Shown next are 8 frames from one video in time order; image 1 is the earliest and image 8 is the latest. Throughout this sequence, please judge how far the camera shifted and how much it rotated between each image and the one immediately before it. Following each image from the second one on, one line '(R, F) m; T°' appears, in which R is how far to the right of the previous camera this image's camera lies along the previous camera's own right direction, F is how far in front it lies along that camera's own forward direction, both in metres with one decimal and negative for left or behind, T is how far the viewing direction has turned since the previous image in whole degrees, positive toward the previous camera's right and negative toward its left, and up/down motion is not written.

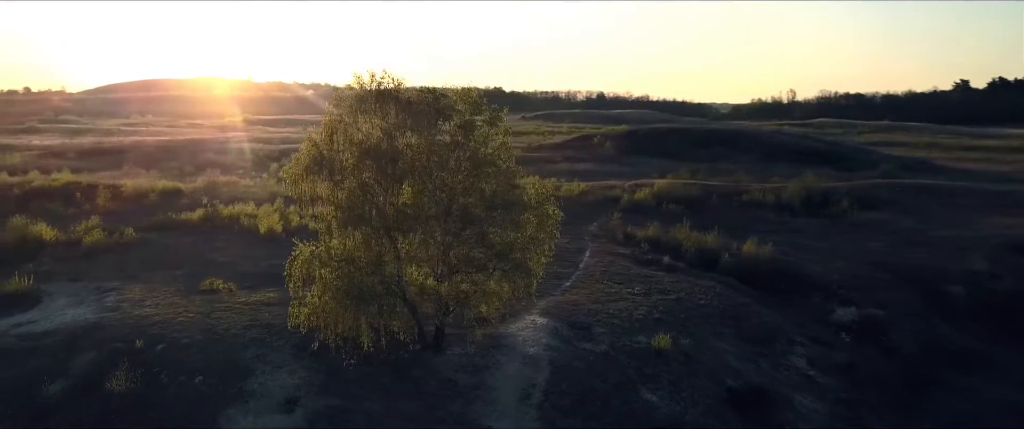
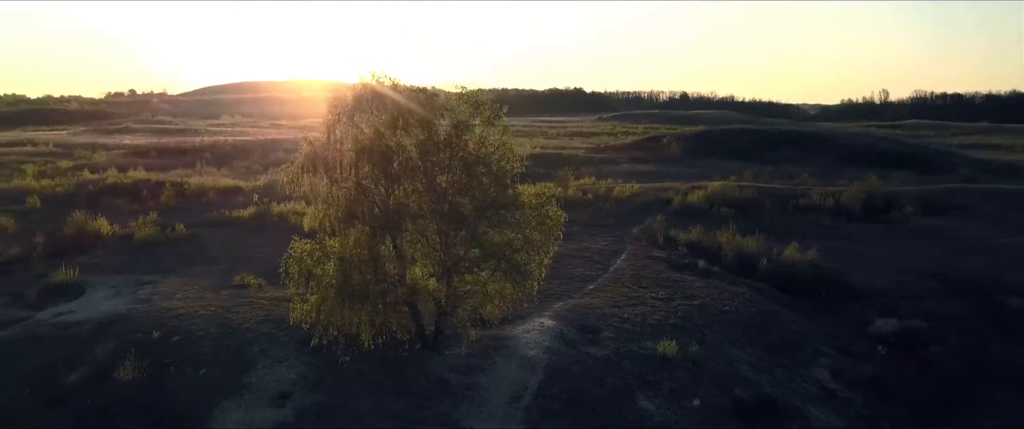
(+1.5, +0.2) m; -6°
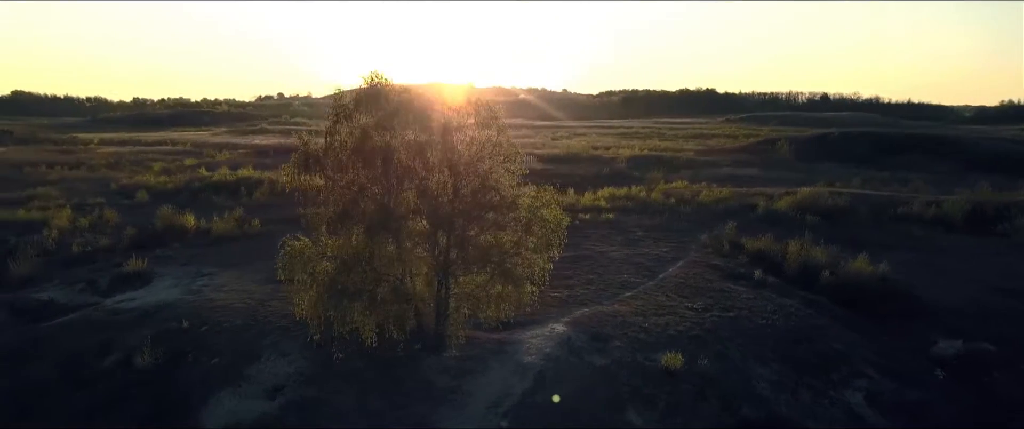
(+2.4, +0.4) m; -9°
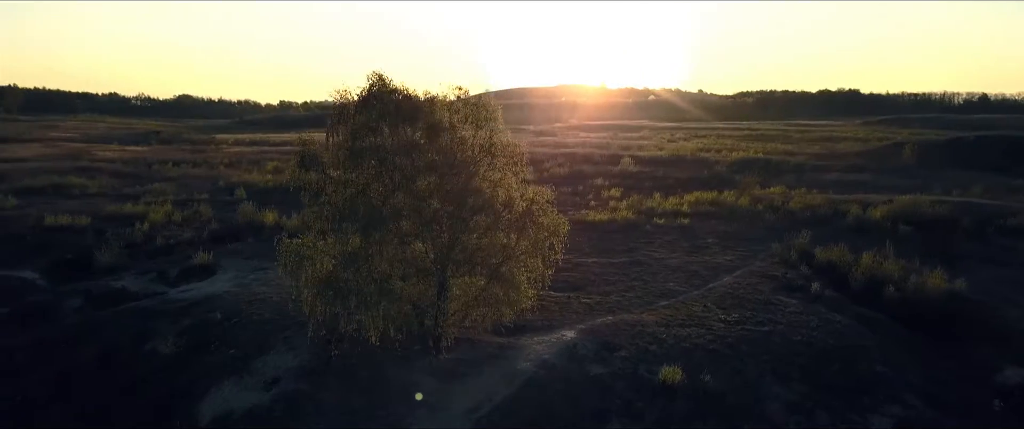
(+2.4, +0.4) m; -9°
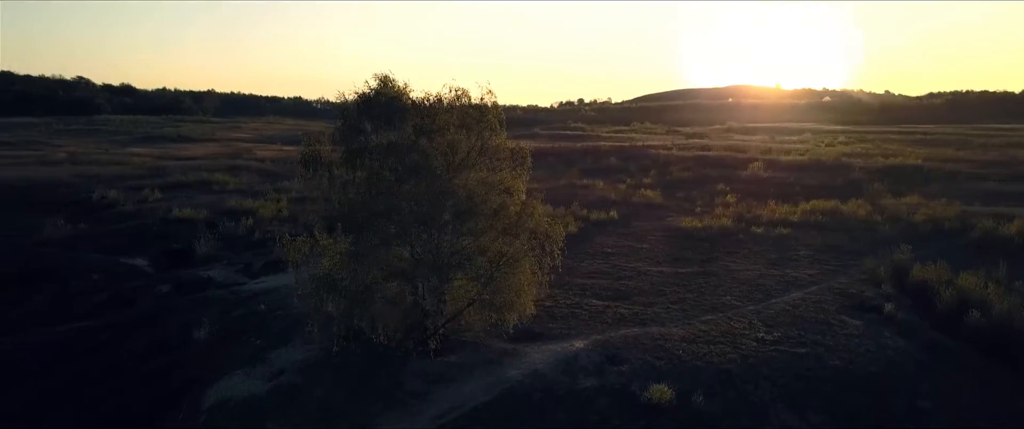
(+3.0, +0.6) m; -12°
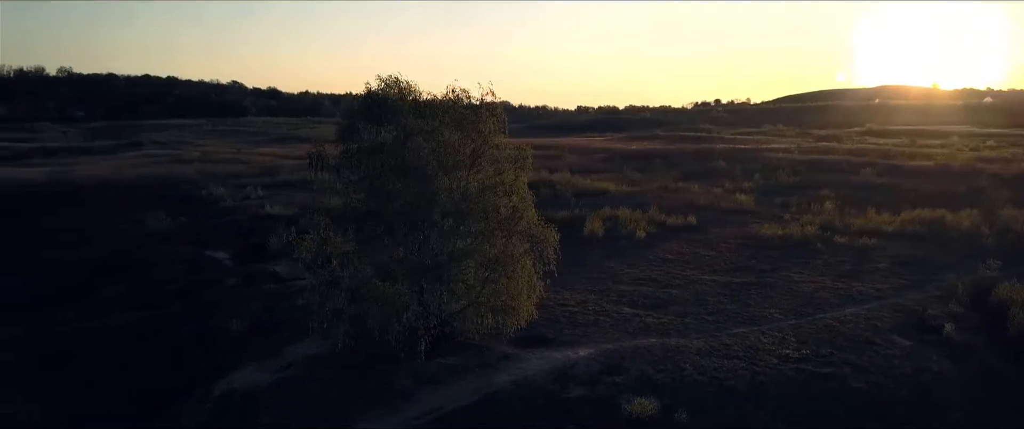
(+2.4, +0.4) m; -9°
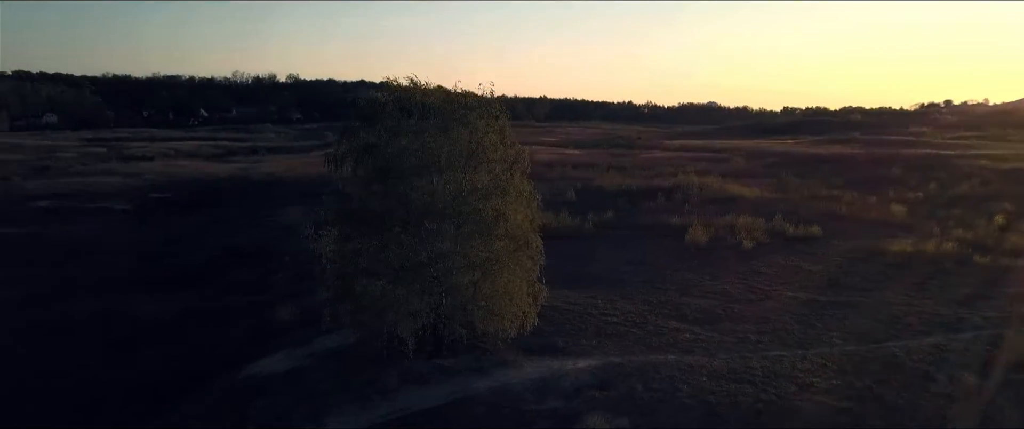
(+3.6, +0.7) m; -14°
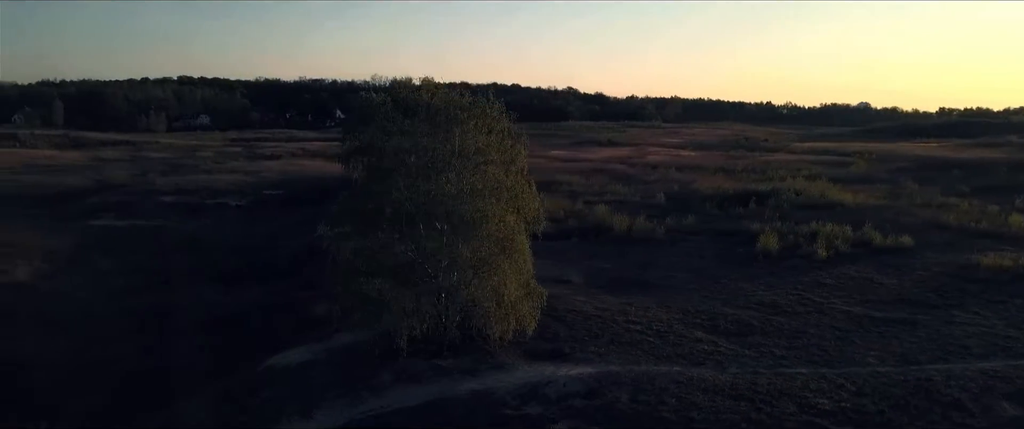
(+2.4, +0.4) m; -10°
